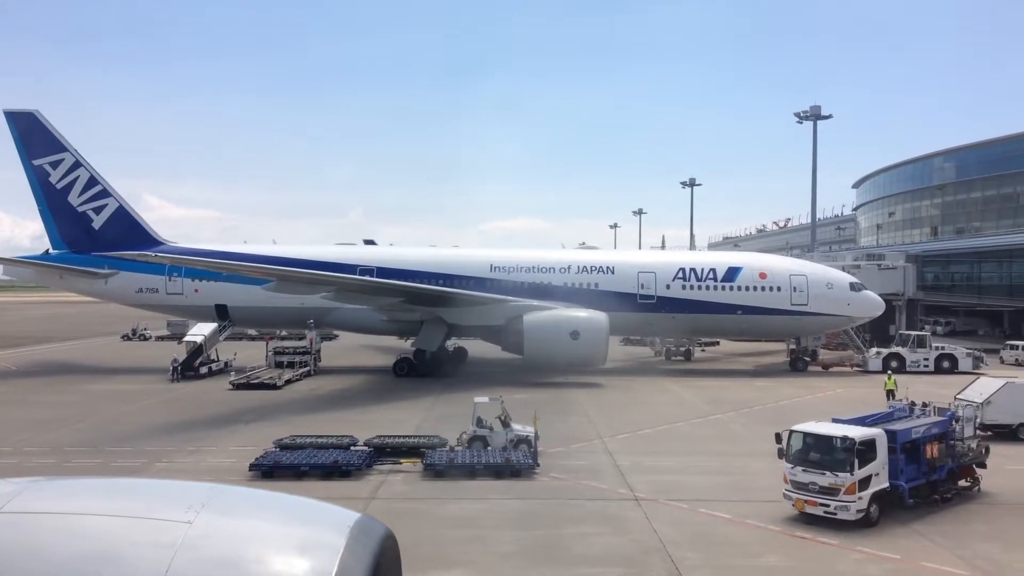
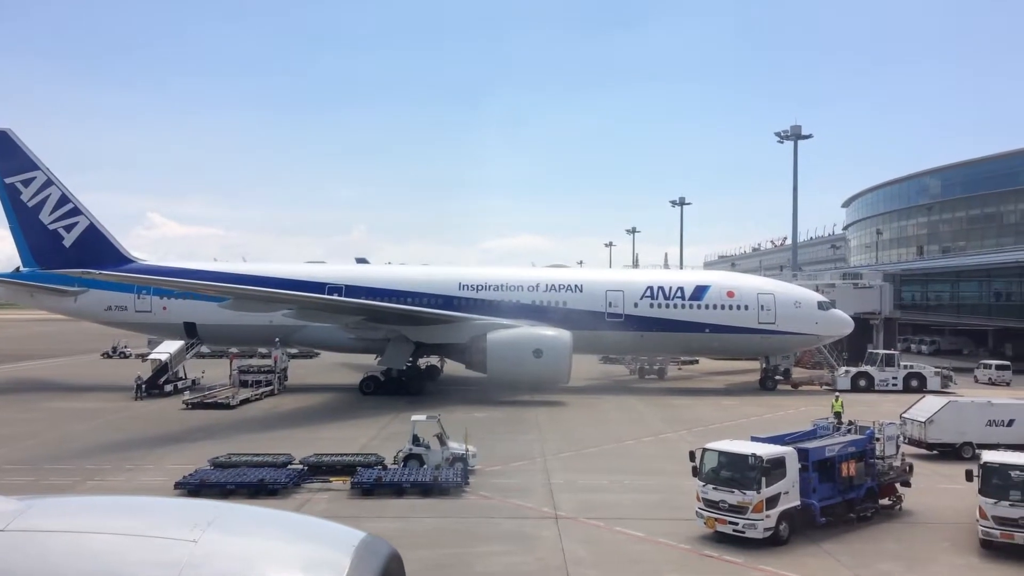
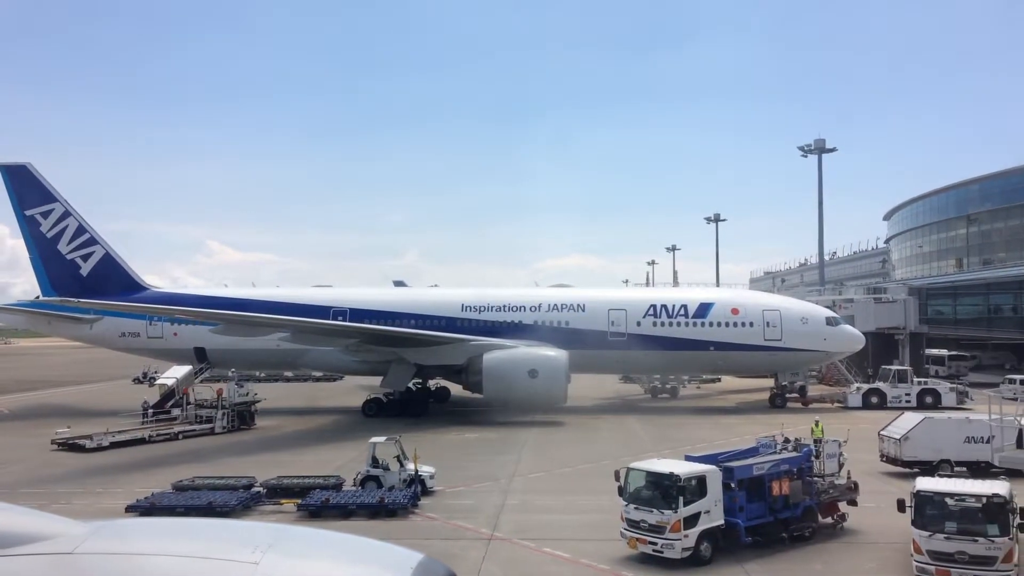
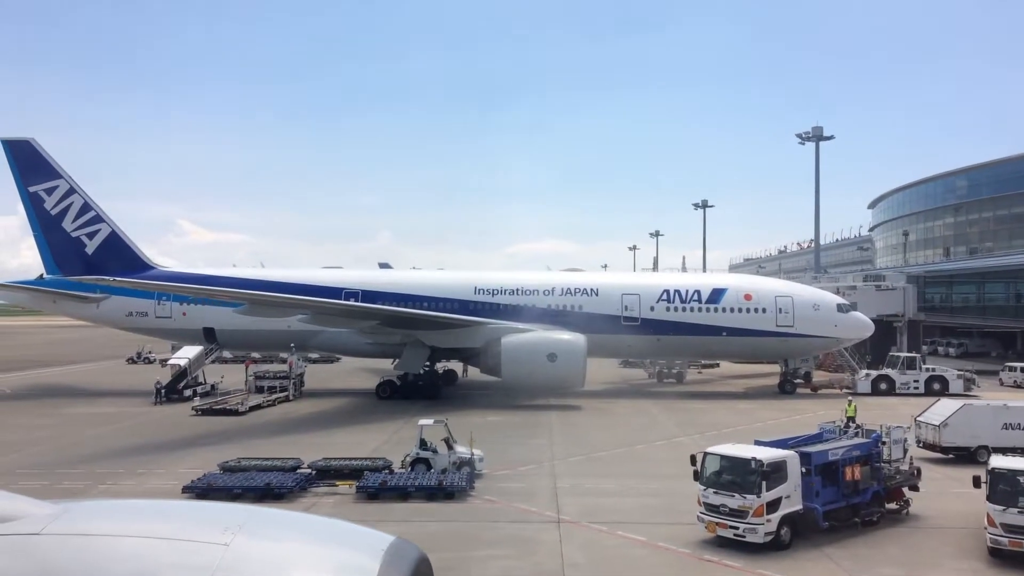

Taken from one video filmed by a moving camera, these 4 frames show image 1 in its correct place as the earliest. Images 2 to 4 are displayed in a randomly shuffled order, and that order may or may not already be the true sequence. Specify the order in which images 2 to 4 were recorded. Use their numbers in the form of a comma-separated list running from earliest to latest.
2, 4, 3
